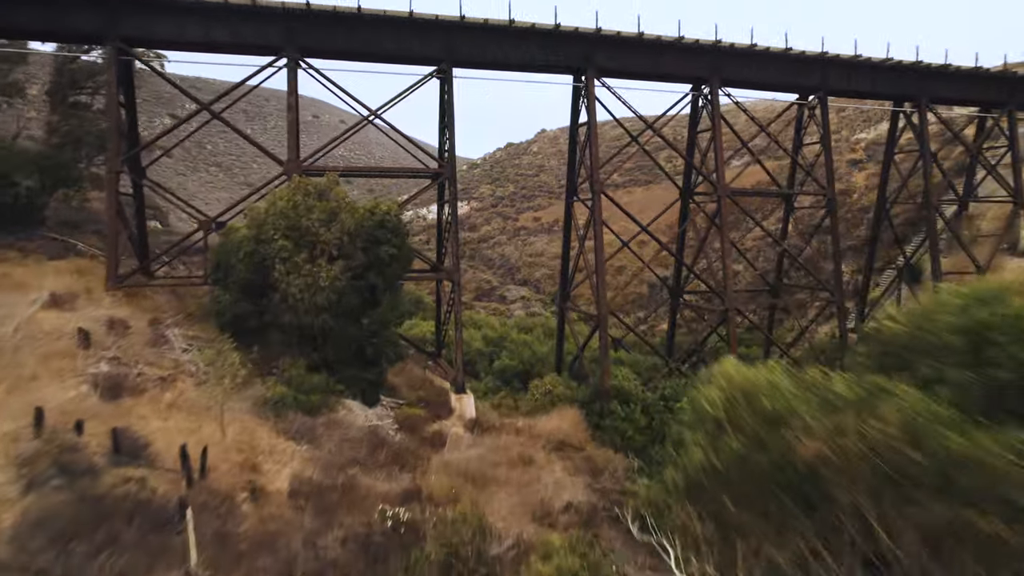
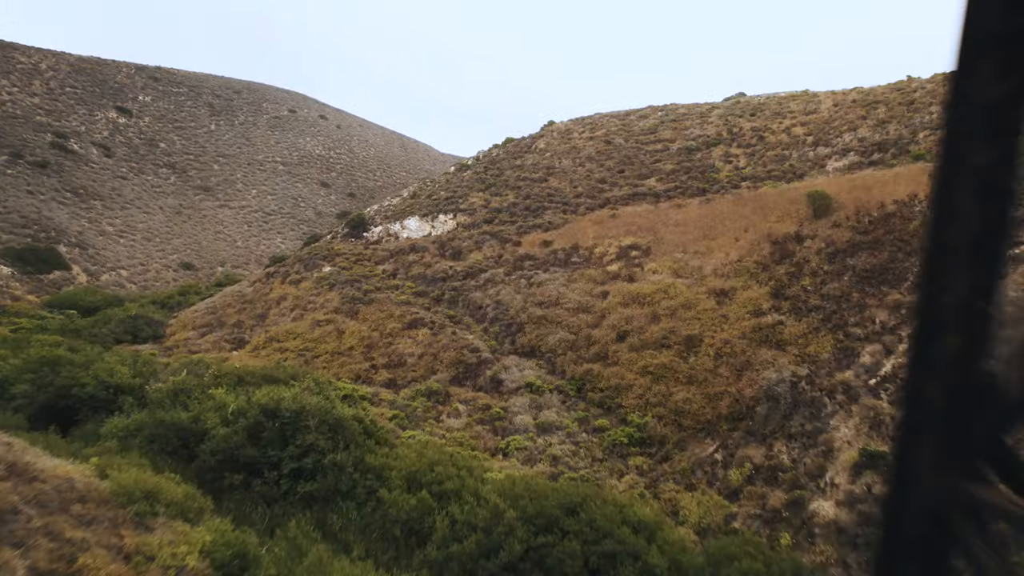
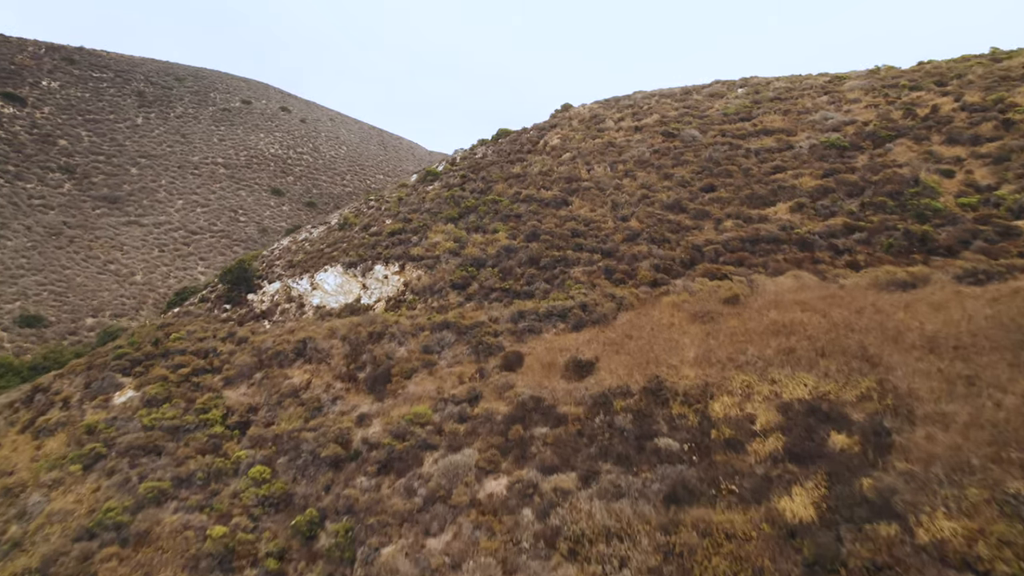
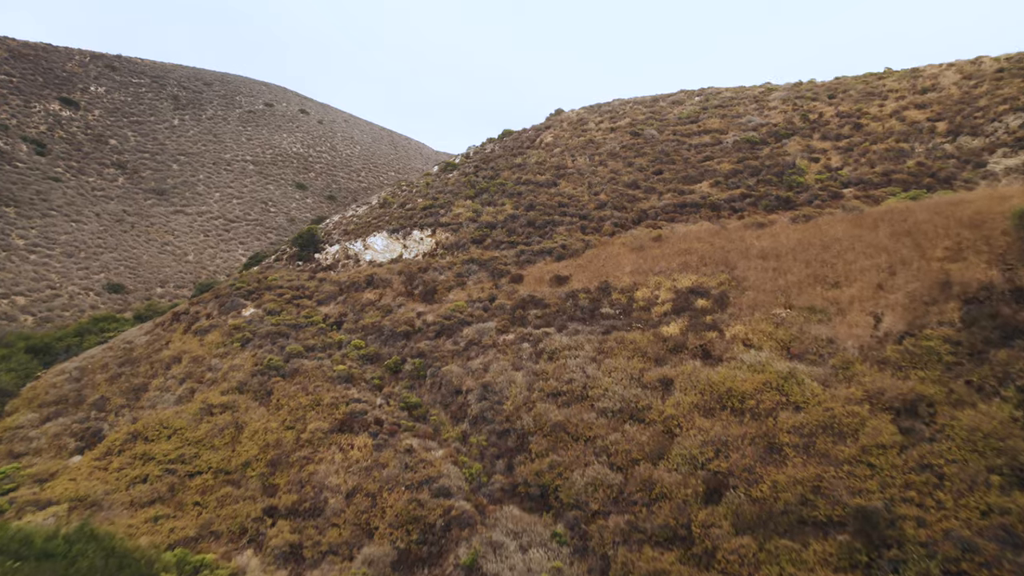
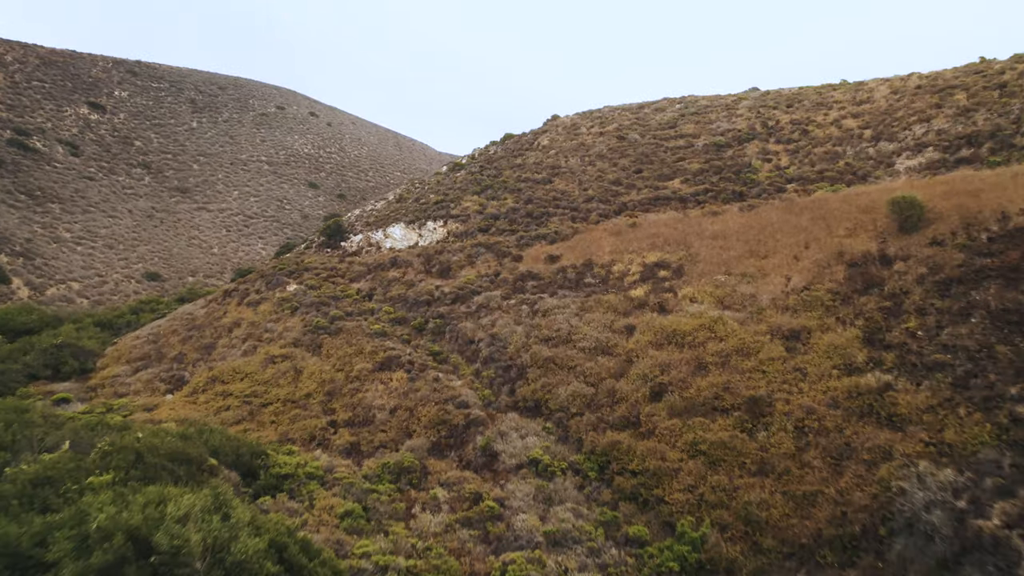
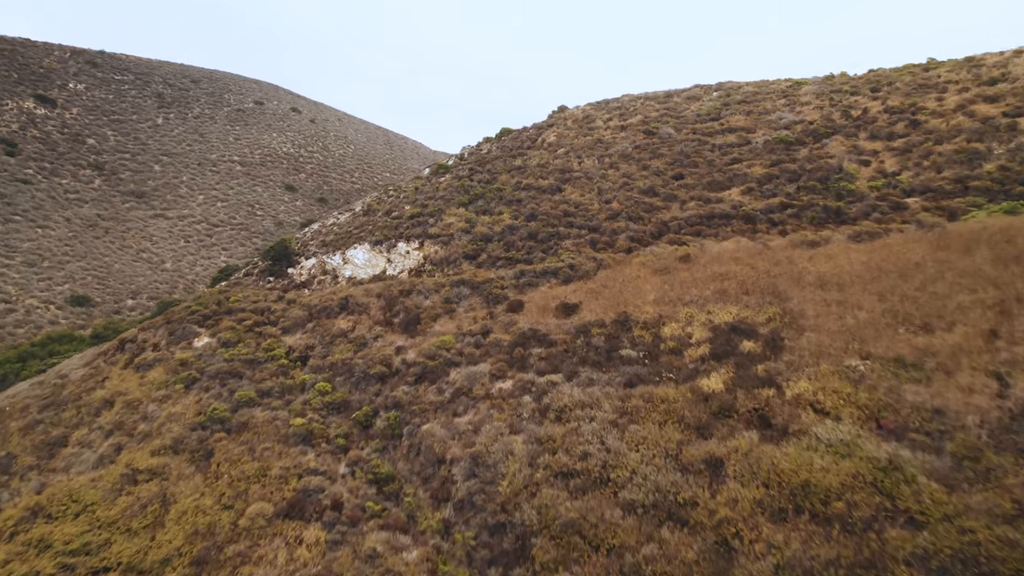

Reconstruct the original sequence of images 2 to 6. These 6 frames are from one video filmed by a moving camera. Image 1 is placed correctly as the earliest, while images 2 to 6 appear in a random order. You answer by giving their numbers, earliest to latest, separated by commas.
2, 5, 4, 6, 3
